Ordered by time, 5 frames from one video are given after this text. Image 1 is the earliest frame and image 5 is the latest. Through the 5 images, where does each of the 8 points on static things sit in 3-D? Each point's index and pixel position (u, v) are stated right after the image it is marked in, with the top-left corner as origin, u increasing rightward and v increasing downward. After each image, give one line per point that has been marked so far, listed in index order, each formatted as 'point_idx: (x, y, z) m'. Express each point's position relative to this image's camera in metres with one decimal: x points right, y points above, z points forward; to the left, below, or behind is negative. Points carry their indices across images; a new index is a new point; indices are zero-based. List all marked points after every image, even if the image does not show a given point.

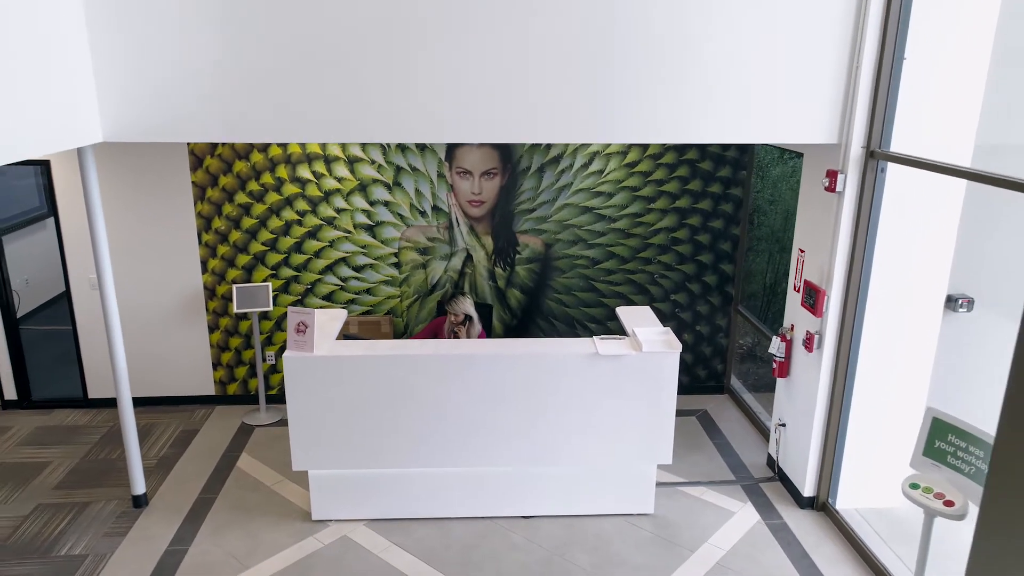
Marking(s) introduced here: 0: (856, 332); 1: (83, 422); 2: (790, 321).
0: (+2.2, -0.3, +4.8) m
1: (-3.6, -1.1, +6.3) m
2: (+2.0, -0.2, +5.3) m
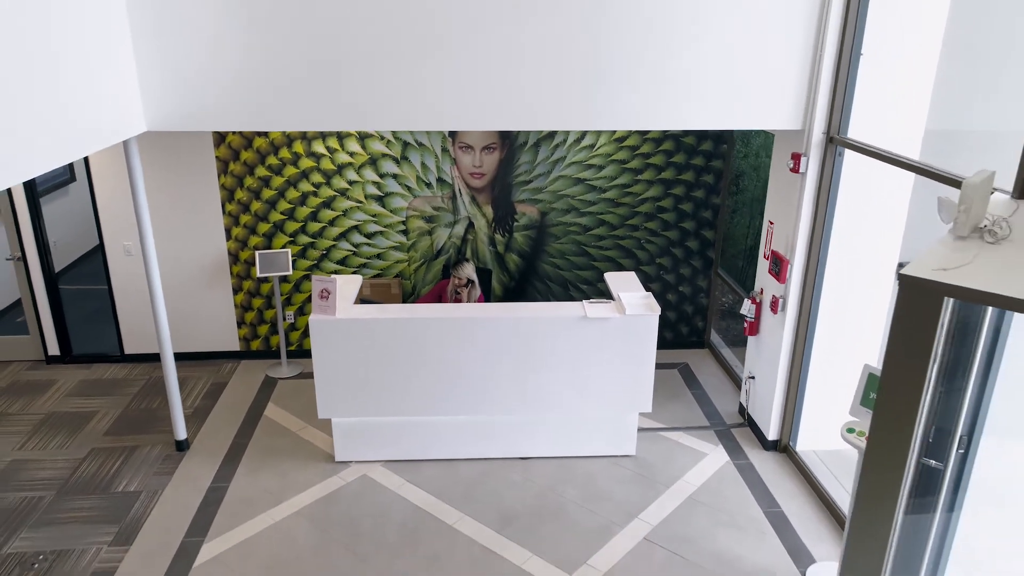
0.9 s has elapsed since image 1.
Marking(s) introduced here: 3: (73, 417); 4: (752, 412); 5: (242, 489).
0: (+2.2, -0.1, +5.4) m
1: (-3.6, -0.8, +7.0) m
2: (+2.0, 0.0, +5.9) m
3: (-3.7, -1.1, +6.3) m
4: (+2.0, -1.0, +6.1) m
5: (-1.9, -1.4, +5.3) m
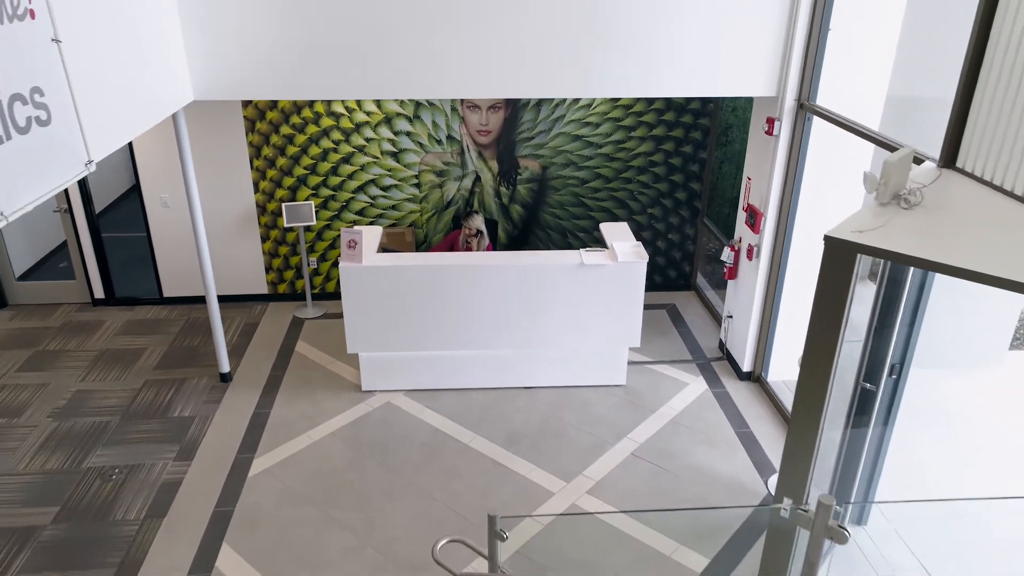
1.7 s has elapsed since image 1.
0: (+2.2, +0.3, +6.1) m
1: (-3.6, -0.3, +7.7) m
2: (+2.0, +0.5, +6.6) m
3: (-3.6, -0.6, +7.0) m
4: (+2.0, -0.5, +6.9) m
5: (-1.9, -1.0, +6.1) m
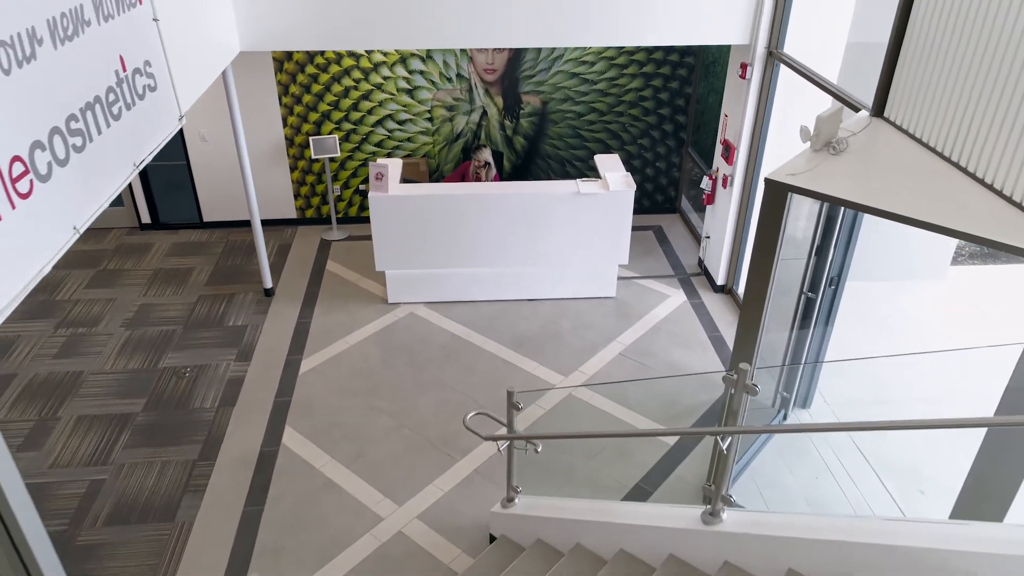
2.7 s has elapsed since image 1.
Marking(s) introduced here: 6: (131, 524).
0: (+2.3, +1.1, +7.0) m
1: (-3.6, +0.6, +8.6) m
2: (+2.1, +1.2, +7.5) m
3: (-3.6, +0.2, +8.0) m
4: (+2.1, +0.3, +7.9) m
5: (-1.8, -0.3, +7.2) m
6: (-2.6, -1.6, +5.1) m
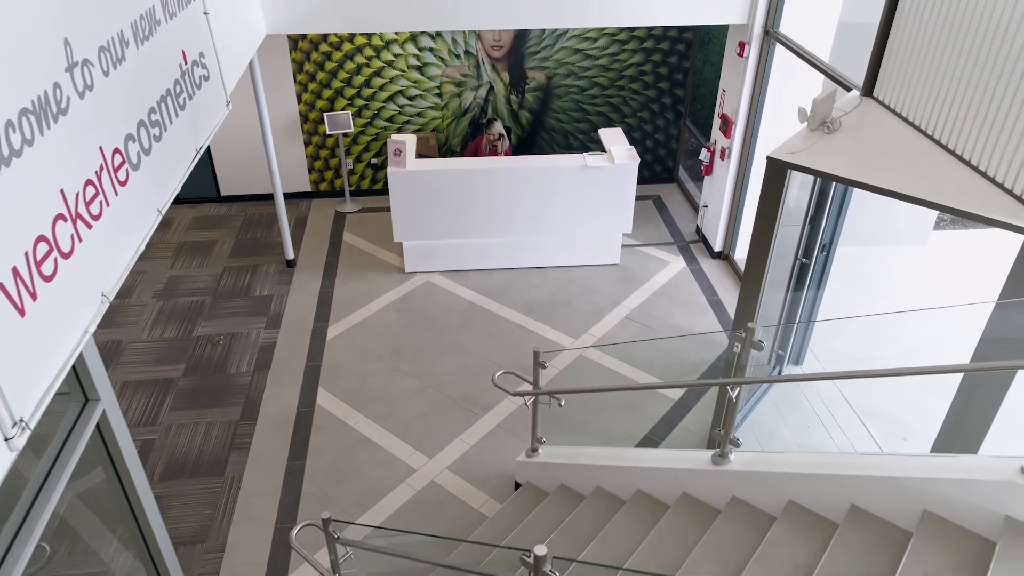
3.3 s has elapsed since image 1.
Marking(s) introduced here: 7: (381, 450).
0: (+2.4, +1.4, +7.4) m
1: (-3.5, +0.9, +9.0) m
2: (+2.1, +1.6, +7.9) m
3: (-3.5, +0.5, +8.3) m
4: (+2.2, +0.6, +8.3) m
5: (-1.7, 0.0, +7.6) m
6: (-2.5, -1.4, +5.6) m
7: (-1.0, -1.3, +5.8) m
